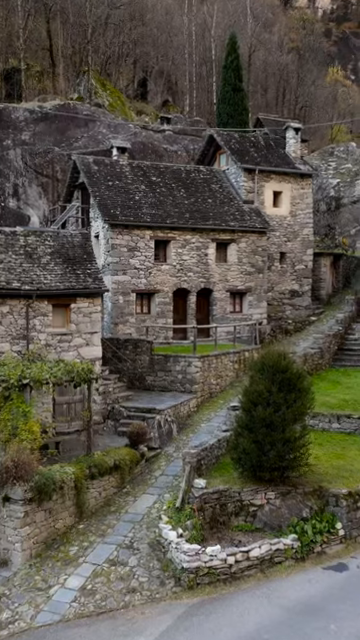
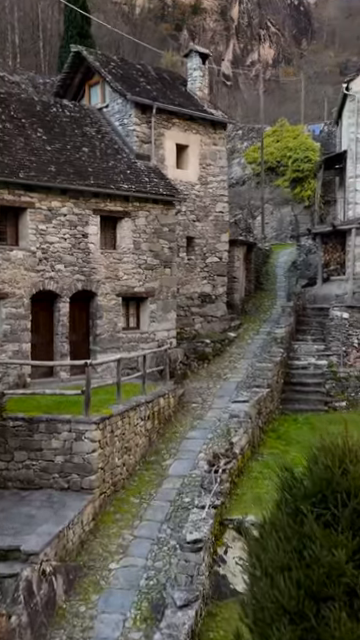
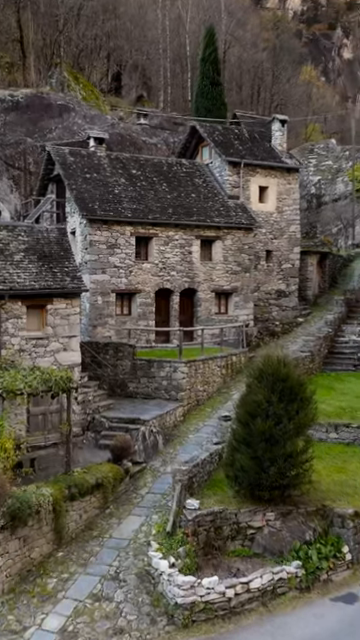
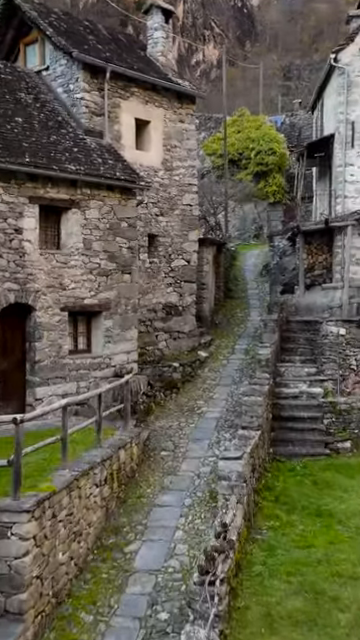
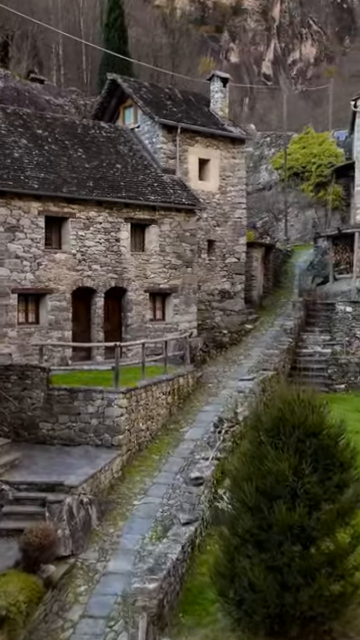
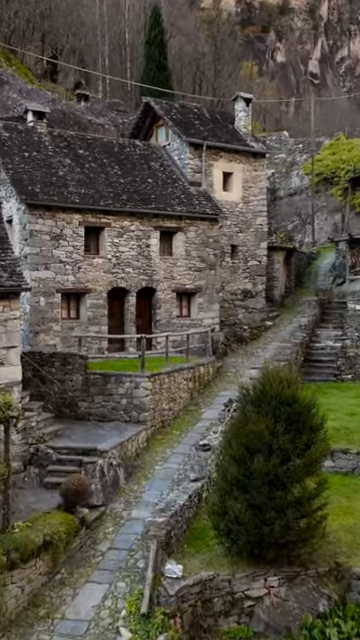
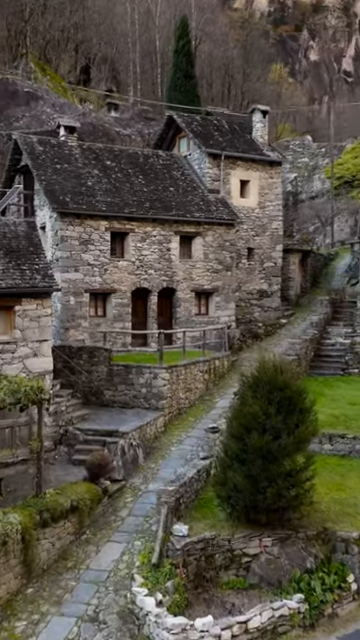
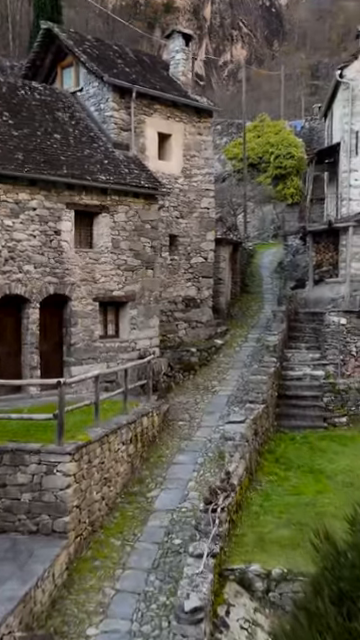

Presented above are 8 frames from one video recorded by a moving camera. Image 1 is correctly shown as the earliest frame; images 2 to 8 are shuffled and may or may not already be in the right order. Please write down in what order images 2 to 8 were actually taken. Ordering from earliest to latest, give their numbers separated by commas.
3, 7, 6, 5, 2, 8, 4
